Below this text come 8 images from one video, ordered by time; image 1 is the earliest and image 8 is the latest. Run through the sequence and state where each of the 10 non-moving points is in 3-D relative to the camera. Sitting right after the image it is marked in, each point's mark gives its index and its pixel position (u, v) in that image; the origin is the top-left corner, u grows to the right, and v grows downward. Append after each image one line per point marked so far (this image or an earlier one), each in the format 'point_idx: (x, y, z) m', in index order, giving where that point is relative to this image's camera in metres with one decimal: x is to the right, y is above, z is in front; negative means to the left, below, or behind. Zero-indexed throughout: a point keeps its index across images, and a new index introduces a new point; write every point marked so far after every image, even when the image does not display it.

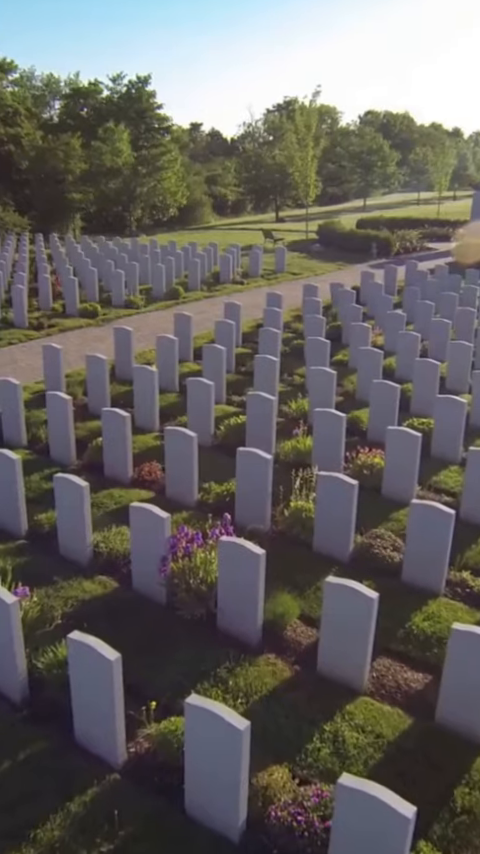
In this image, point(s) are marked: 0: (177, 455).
0: (-0.6, -0.3, +7.2) m
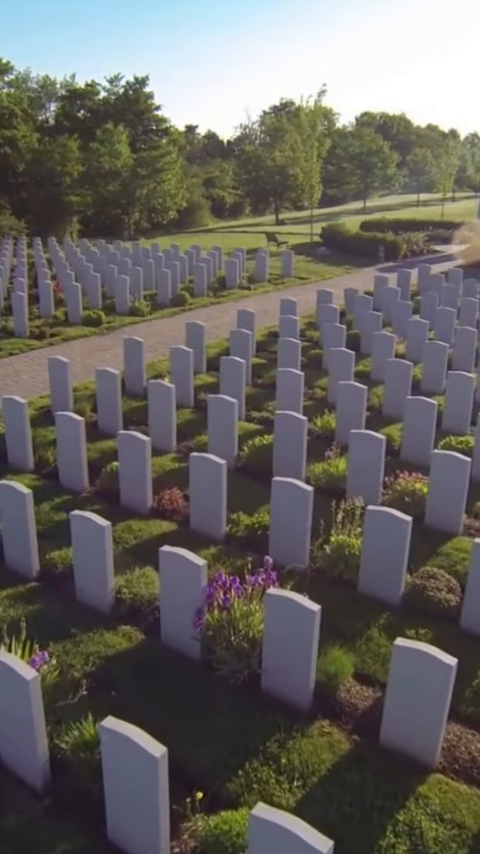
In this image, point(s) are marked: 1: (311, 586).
0: (-0.3, -0.5, +6.5) m
1: (+0.6, -1.3, +5.8) m
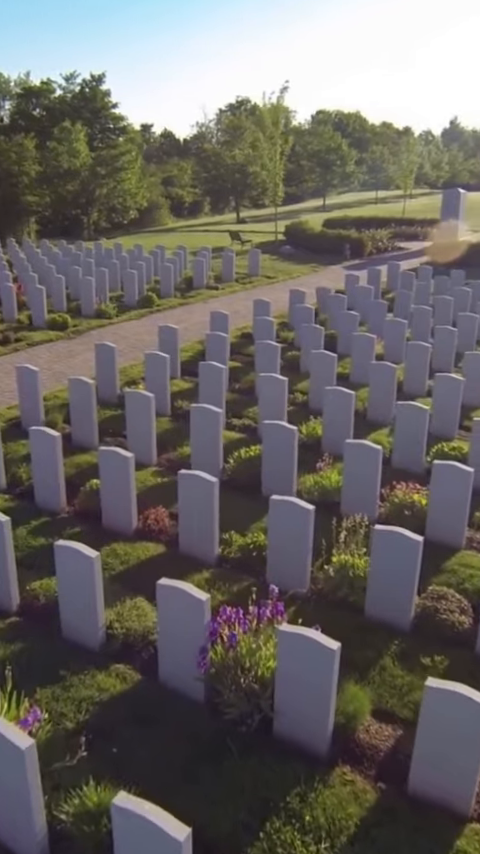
0: (-0.4, -0.7, +6.1) m
1: (+0.6, -1.4, +5.4) m
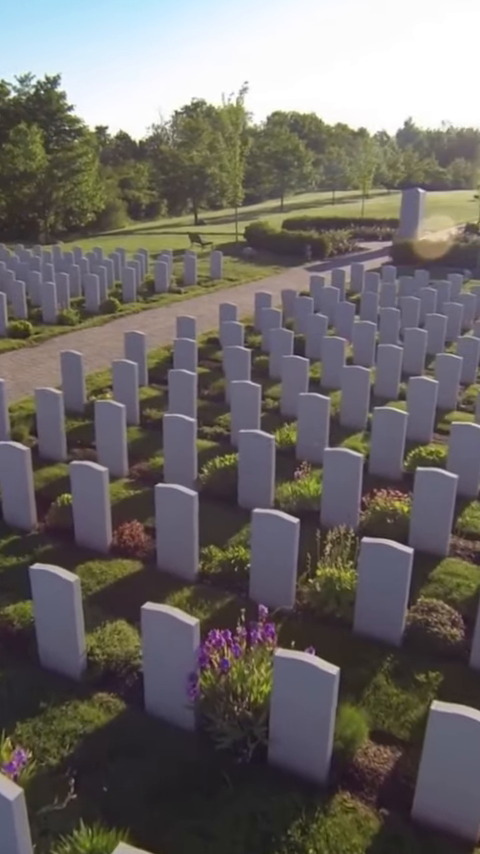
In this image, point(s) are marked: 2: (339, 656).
0: (-0.6, -0.8, +5.9) m
1: (+0.5, -1.5, +5.3) m
2: (+0.7, -1.6, +4.9) m
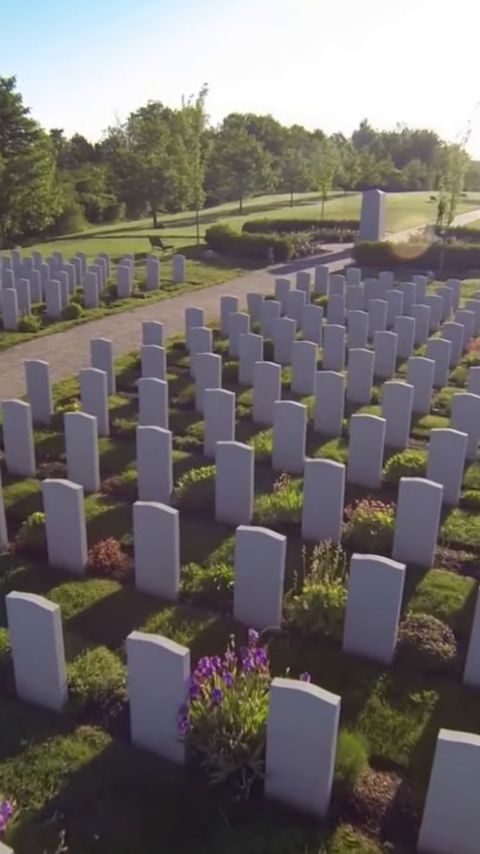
0: (-0.7, -0.9, +5.7) m
1: (+0.4, -1.6, +5.1) m
2: (+0.6, -1.7, +4.8) m
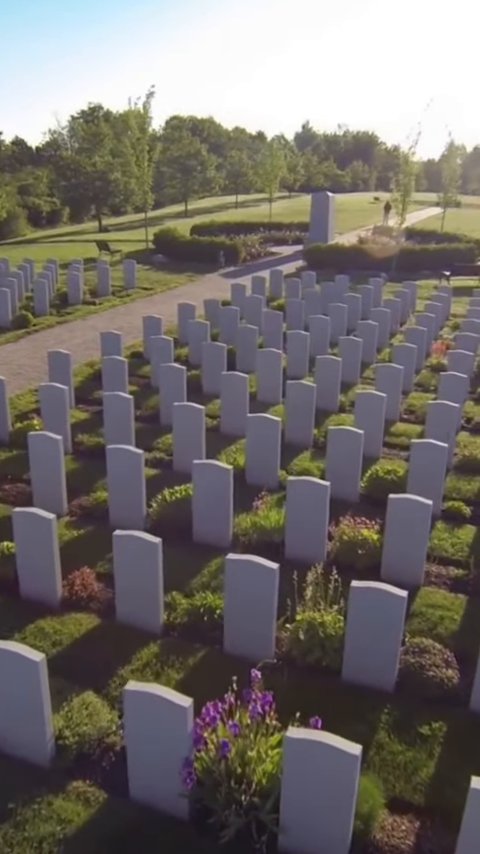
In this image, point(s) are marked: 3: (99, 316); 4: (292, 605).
0: (-0.8, -1.1, +5.4) m
1: (+0.3, -1.8, +4.9) m
2: (+0.6, -1.9, +4.5) m
3: (-4.0, +3.1, +19.6) m
4: (+0.4, -1.4, +5.5) m
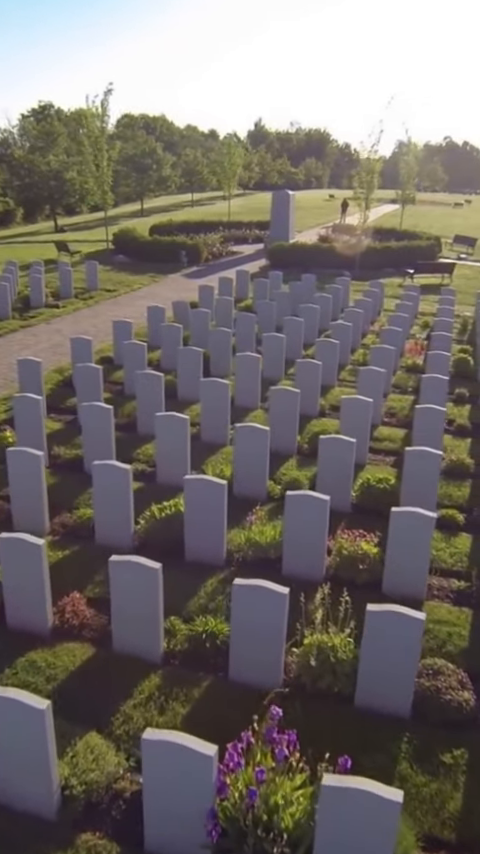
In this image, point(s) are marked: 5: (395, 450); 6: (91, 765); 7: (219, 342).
0: (-0.8, -1.2, +5.1) m
1: (+0.4, -1.9, +4.7) m
2: (+0.7, -2.0, +4.4) m
3: (-4.8, +3.0, +19.1) m
4: (+0.4, -1.5, +5.3) m
5: (+2.1, -0.3, +9.3) m
6: (-0.9, -2.0, +4.1) m
7: (-0.4, +1.5, +12.7) m
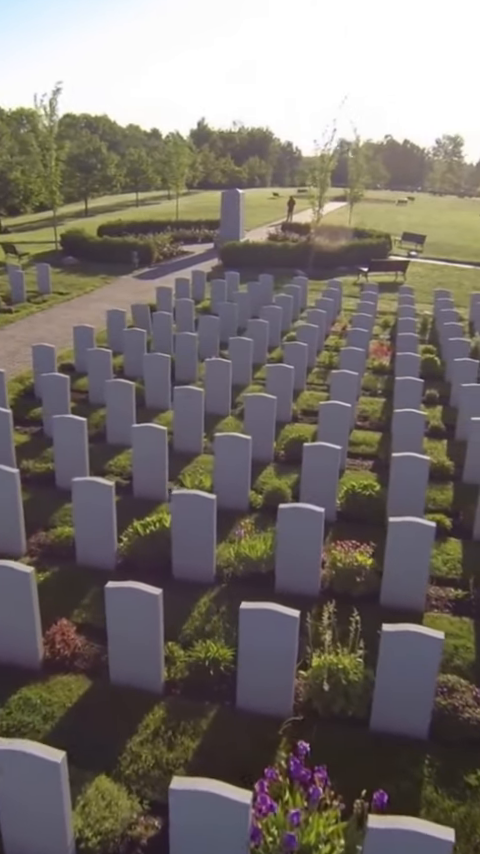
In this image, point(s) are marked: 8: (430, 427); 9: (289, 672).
0: (-0.8, -1.4, +4.9) m
1: (+0.5, -2.0, +4.5) m
2: (+0.8, -2.1, +4.2) m
3: (-5.9, +2.7, +18.5) m
4: (+0.5, -1.6, +5.1) m
5: (+1.8, -0.4, +9.3) m
6: (-0.8, -2.1, +3.8) m
7: (-1.0, +1.4, +12.5) m
8: (+2.8, 0.0, +10.1) m
9: (+0.3, -1.6, +4.6) m
